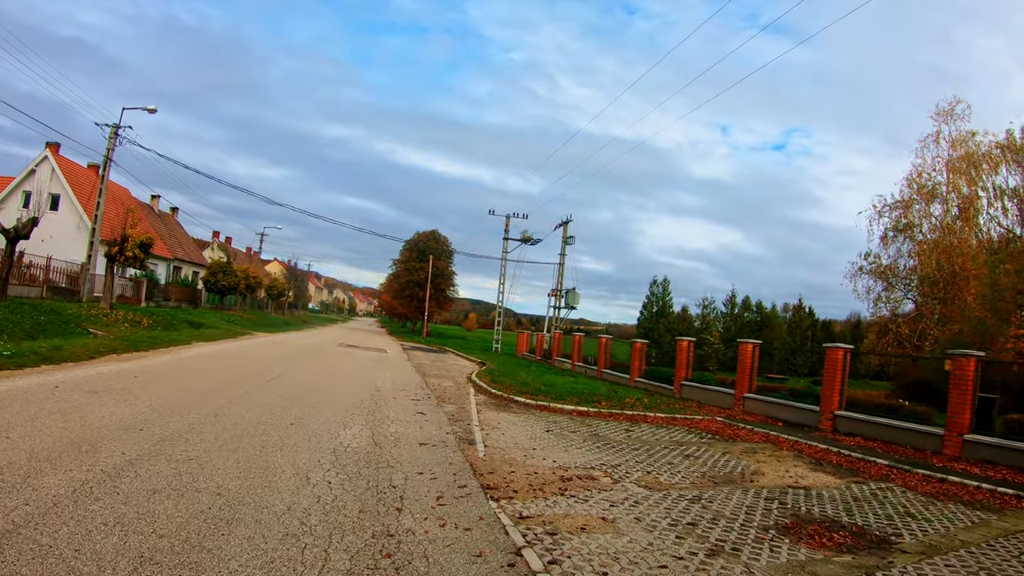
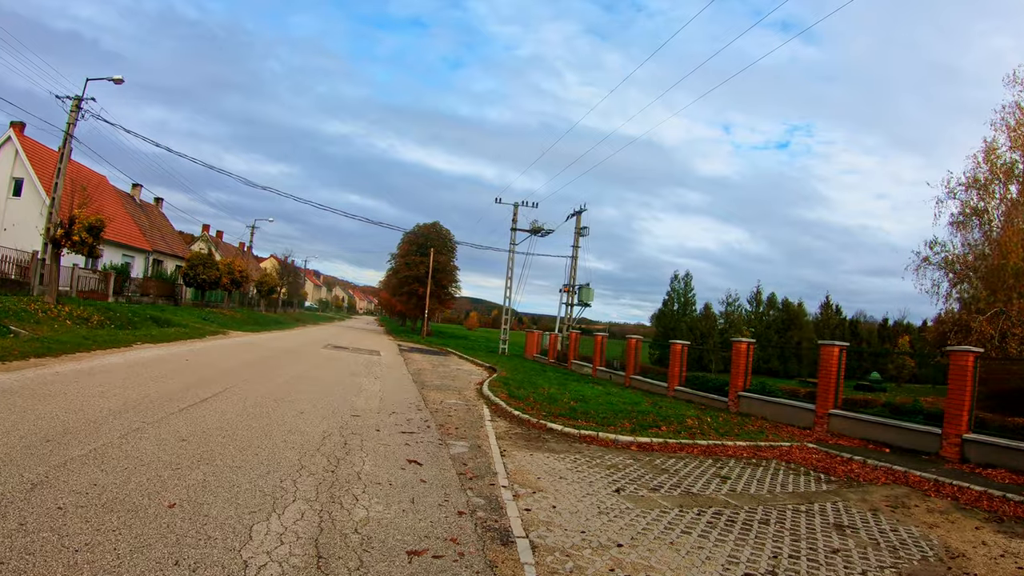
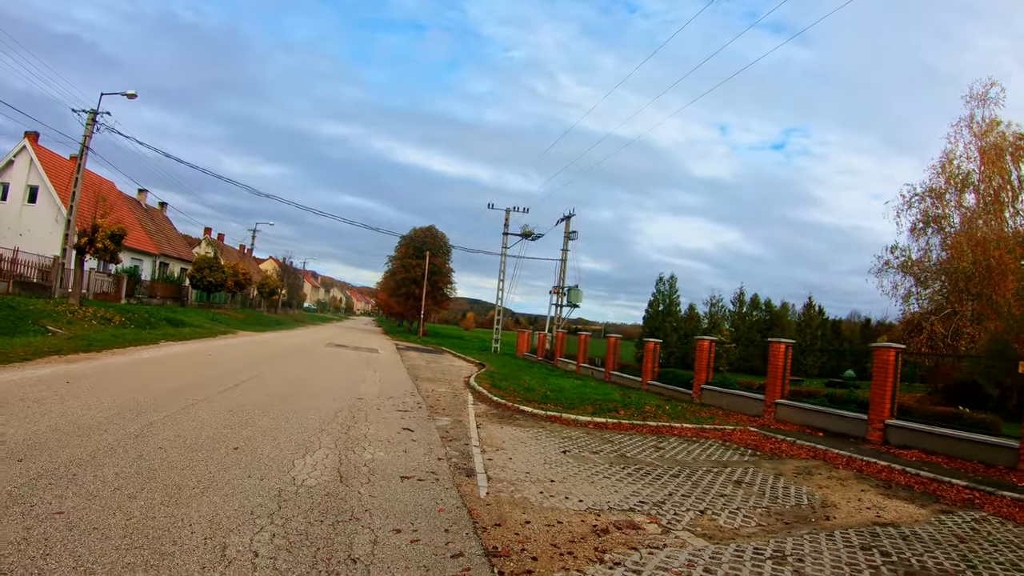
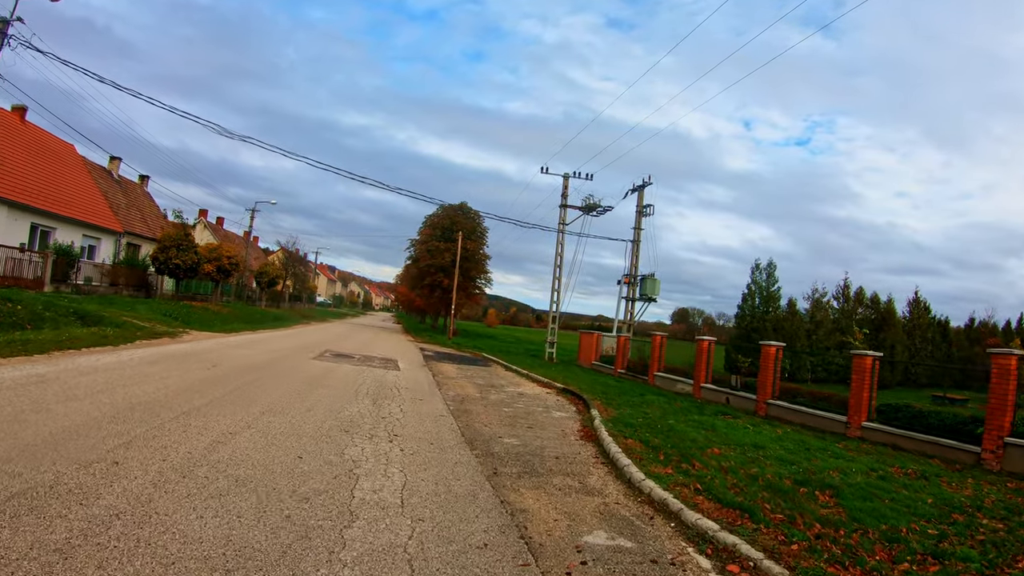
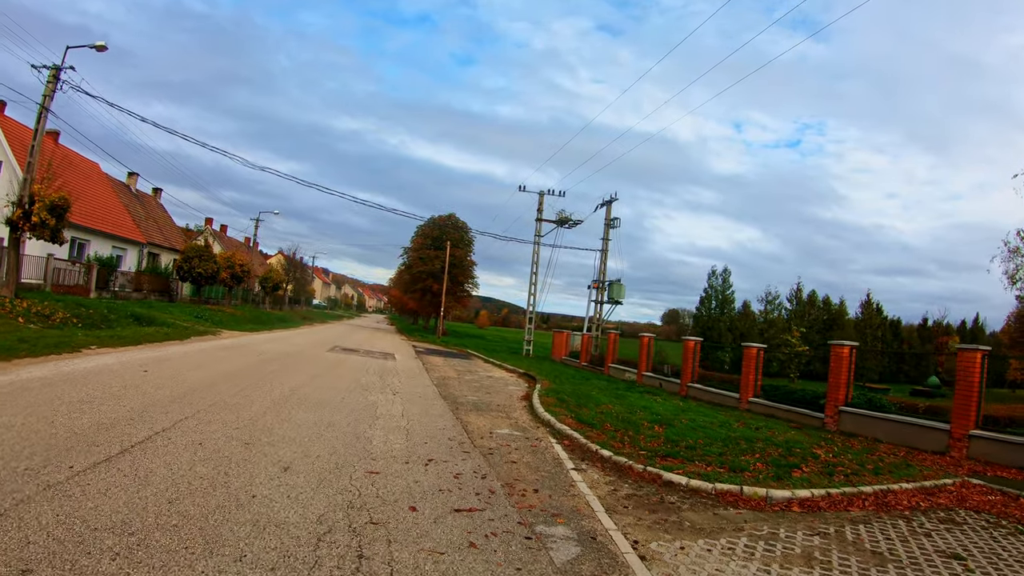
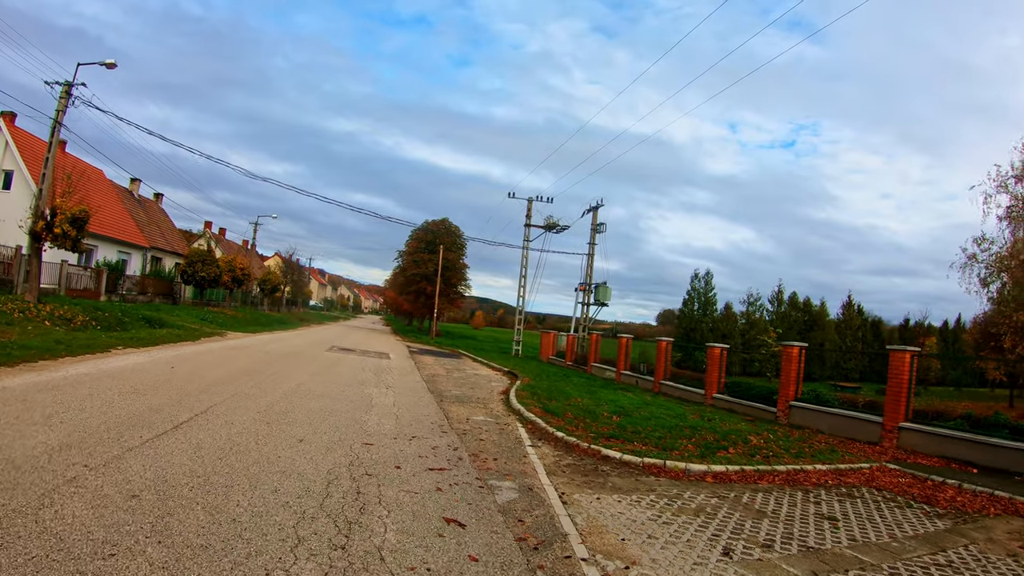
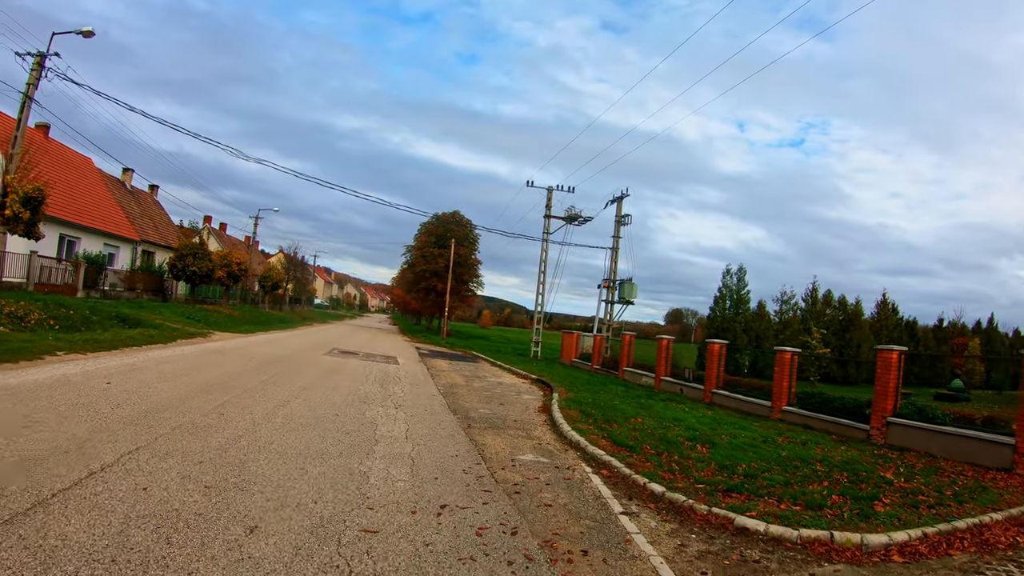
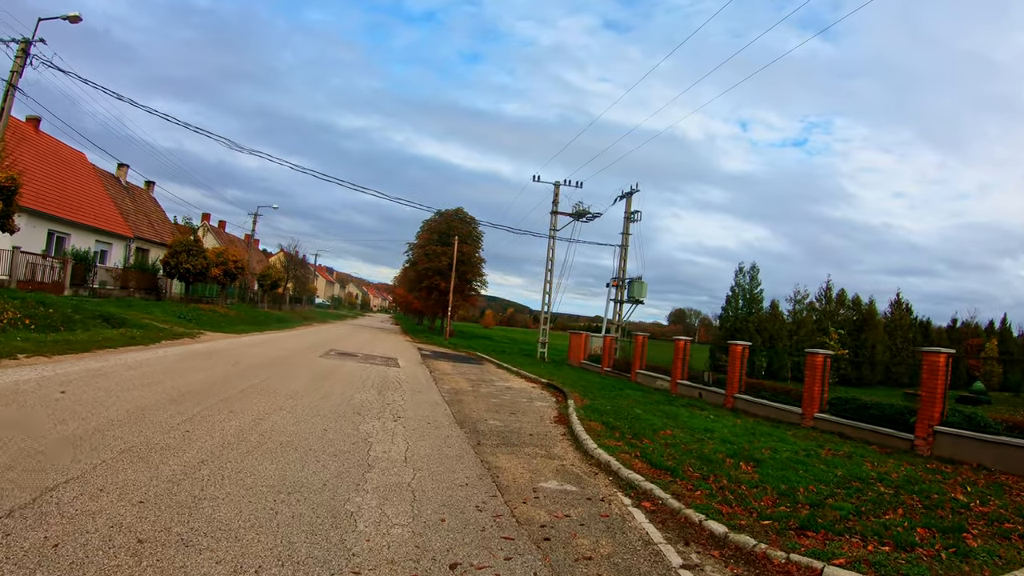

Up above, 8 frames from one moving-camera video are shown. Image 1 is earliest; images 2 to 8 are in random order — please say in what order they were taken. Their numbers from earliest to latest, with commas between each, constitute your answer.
3, 2, 6, 5, 7, 8, 4
